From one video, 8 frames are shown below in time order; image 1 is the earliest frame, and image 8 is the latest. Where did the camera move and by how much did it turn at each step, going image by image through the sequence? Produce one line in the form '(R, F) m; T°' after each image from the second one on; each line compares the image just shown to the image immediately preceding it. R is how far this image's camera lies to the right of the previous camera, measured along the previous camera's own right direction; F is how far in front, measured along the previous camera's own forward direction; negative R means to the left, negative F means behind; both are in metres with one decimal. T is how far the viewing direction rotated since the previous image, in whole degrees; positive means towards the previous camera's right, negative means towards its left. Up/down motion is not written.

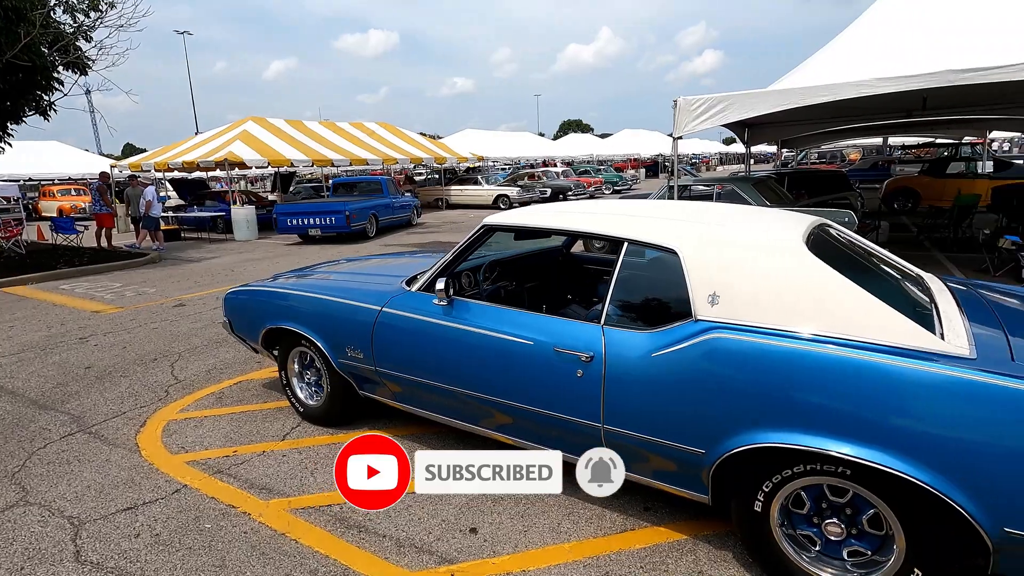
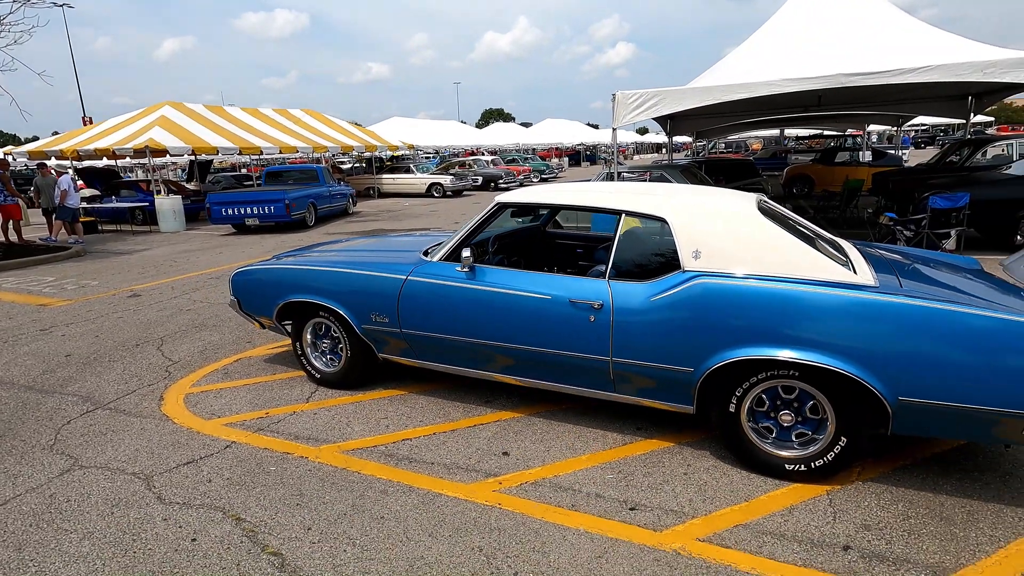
(-0.6, -0.6) m; +8°
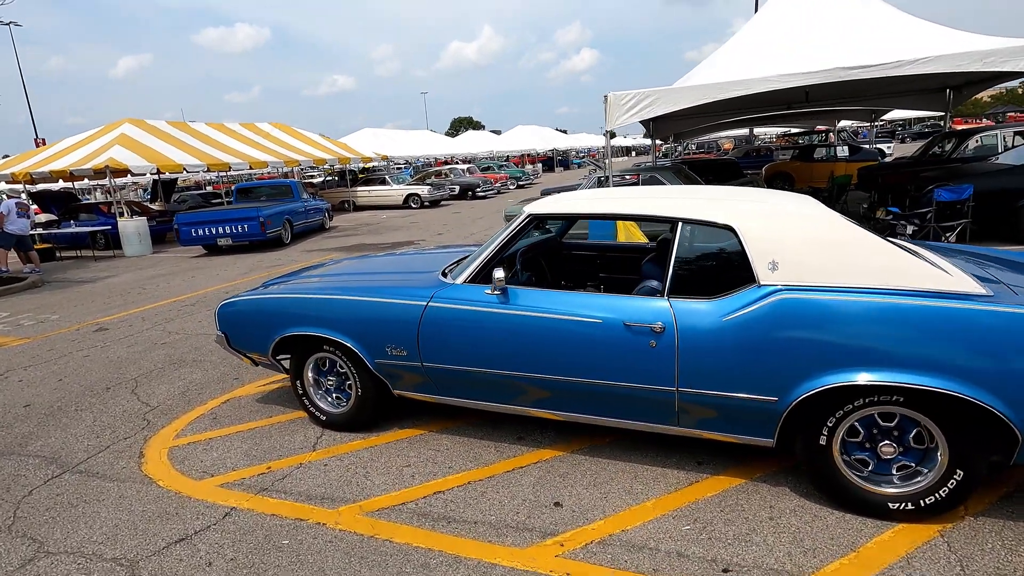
(-0.4, +0.5) m; +3°
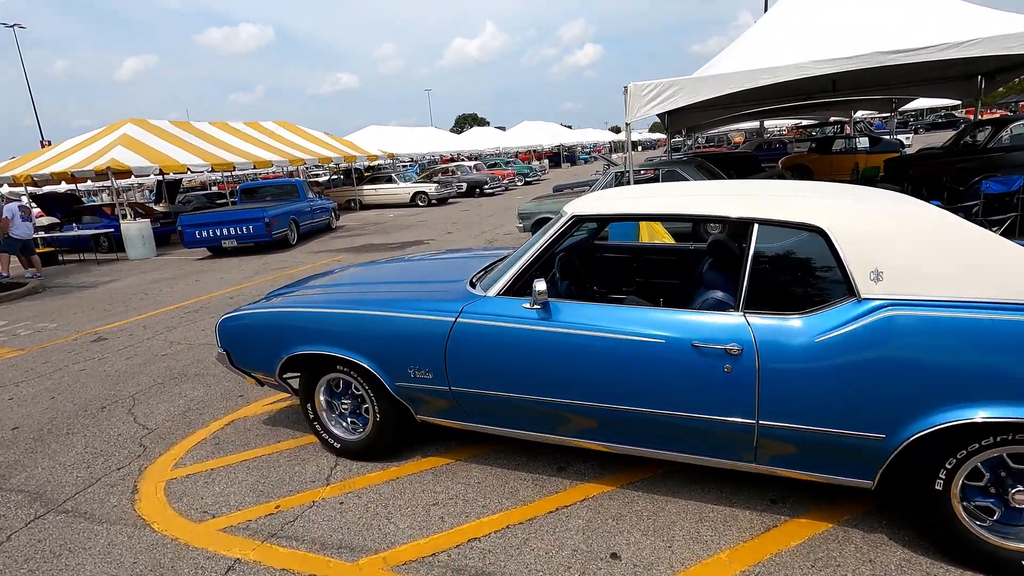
(-0.2, +0.4) m; -1°
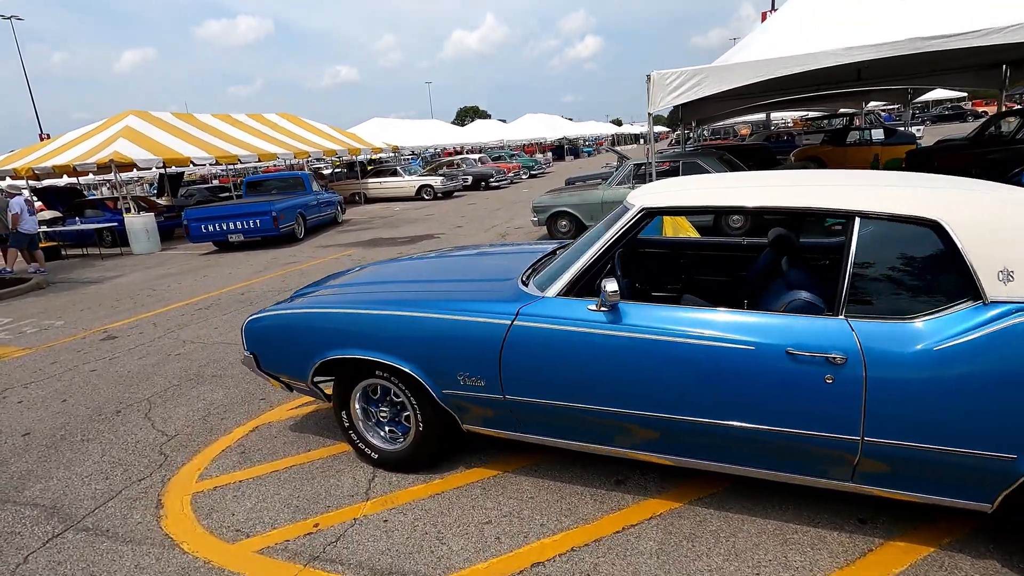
(-0.3, +0.3) m; 0°
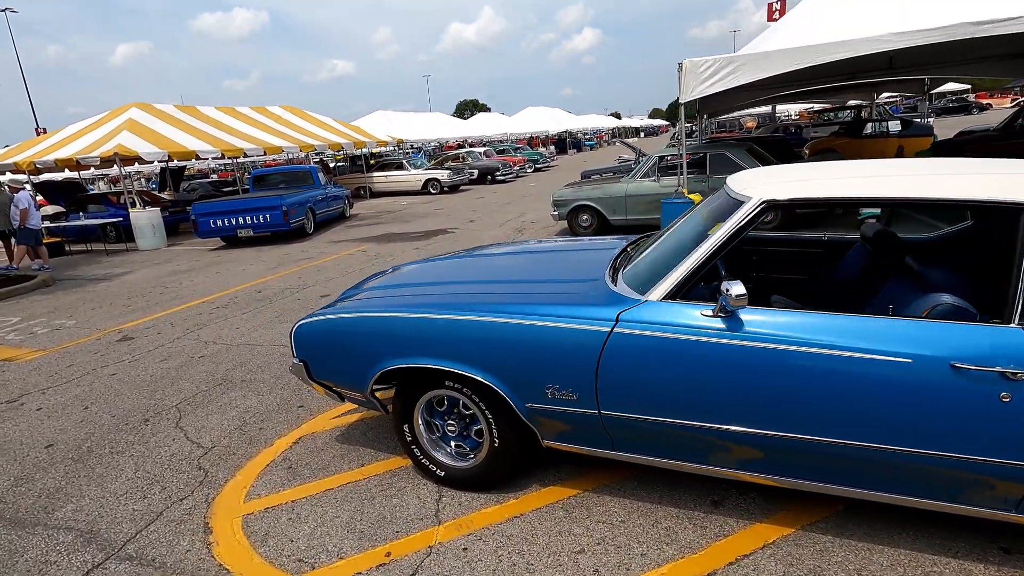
(-0.5, +0.3) m; 0°
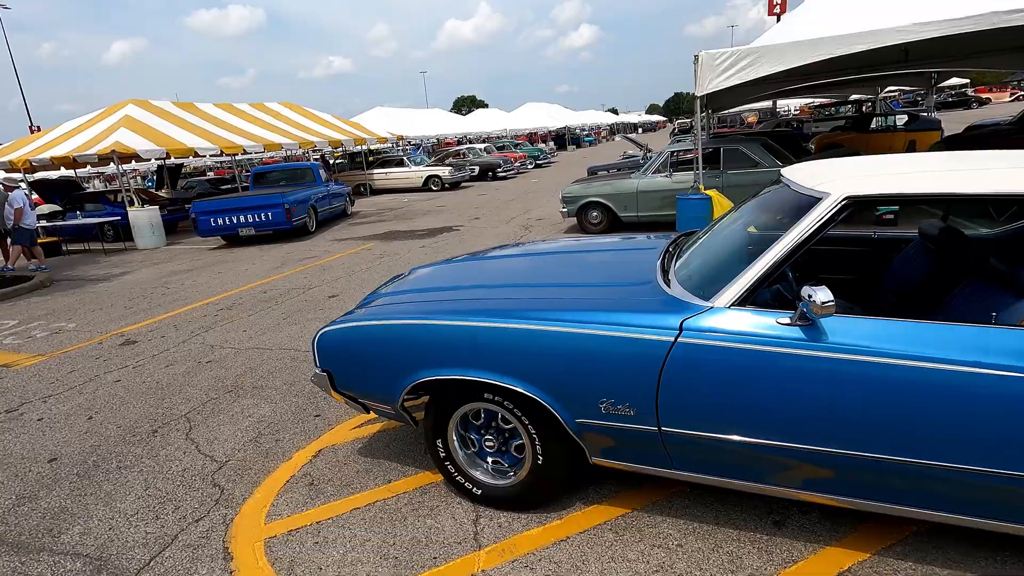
(-0.2, +0.2) m; 0°
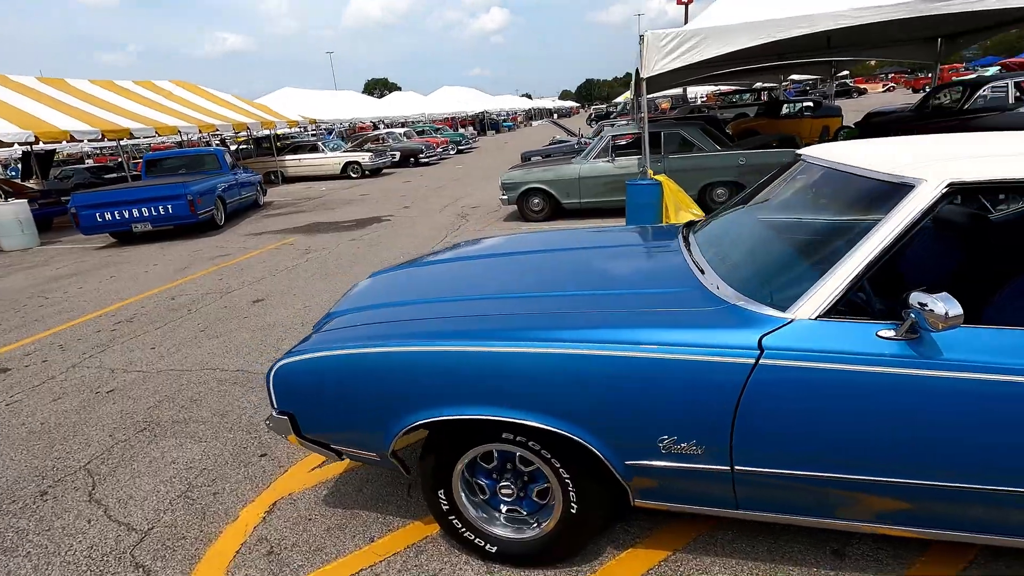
(-0.4, +0.5) m; +8°
